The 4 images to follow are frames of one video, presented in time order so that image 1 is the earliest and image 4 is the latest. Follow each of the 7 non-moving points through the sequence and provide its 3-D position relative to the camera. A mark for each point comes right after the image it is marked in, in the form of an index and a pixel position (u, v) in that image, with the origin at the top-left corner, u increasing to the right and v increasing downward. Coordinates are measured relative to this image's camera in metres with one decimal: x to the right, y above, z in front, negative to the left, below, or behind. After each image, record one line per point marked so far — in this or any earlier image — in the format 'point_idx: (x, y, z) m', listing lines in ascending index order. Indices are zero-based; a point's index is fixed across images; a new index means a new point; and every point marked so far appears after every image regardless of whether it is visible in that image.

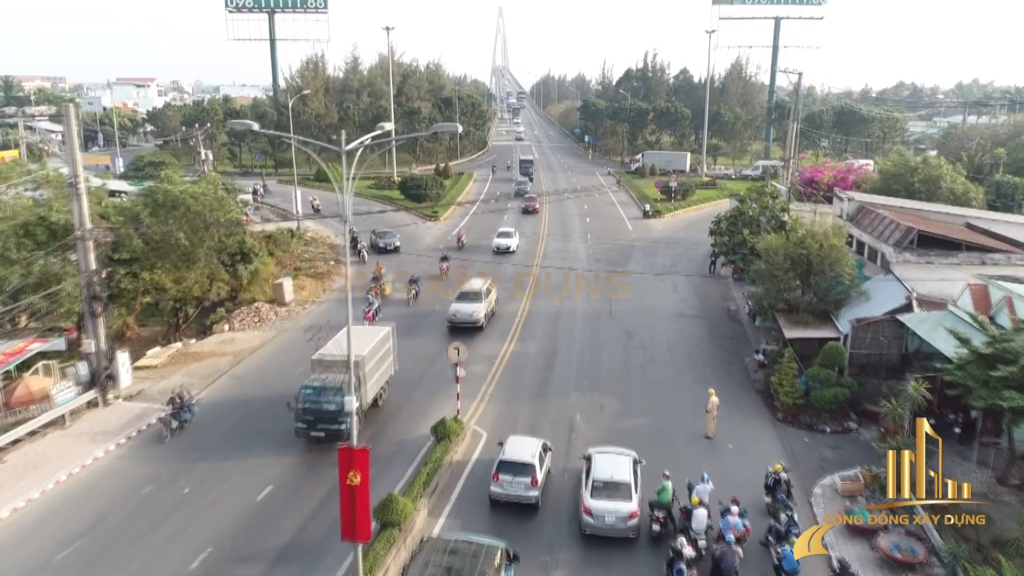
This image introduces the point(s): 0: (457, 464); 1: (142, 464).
0: (-1.8, -5.7, +17.8) m
1: (-11.9, -5.6, +18.1) m
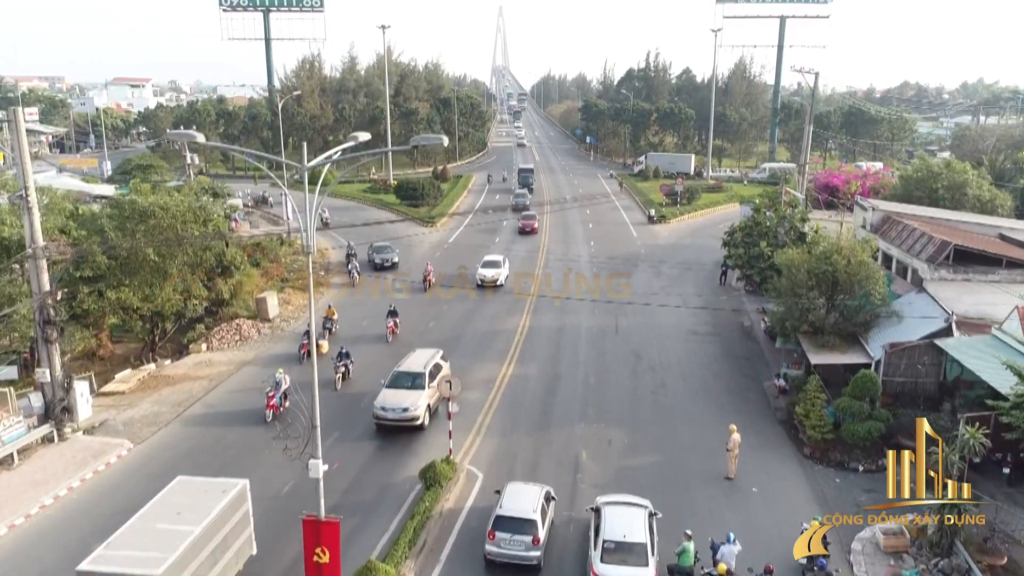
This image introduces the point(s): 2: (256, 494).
0: (-1.8, -6.5, +15.8) m
1: (-11.9, -6.4, +16.2) m
2: (-7.7, -6.2, +16.6) m
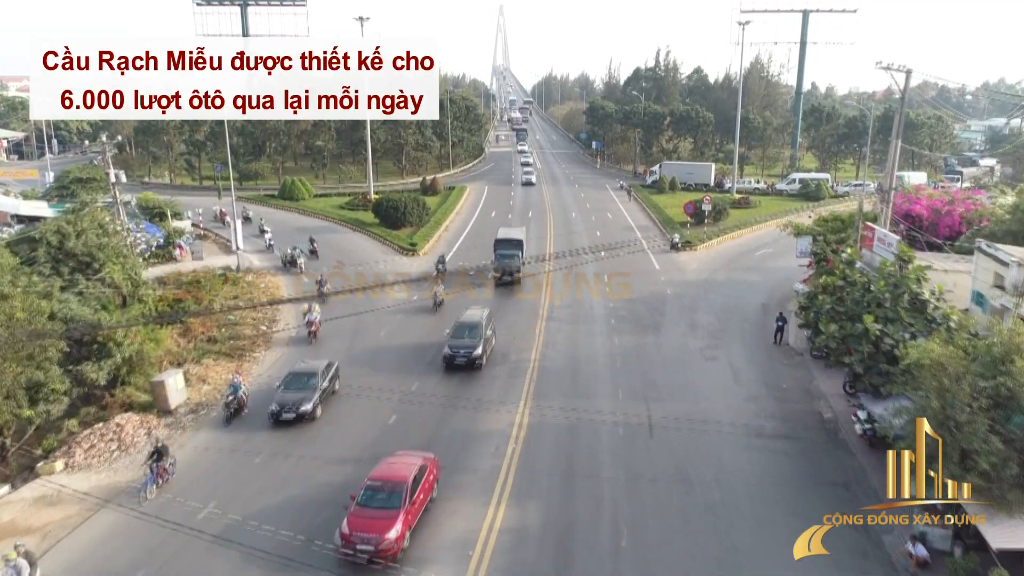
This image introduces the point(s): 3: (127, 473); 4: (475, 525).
0: (-2.1, -9.5, +7.8) m
1: (-12.2, -9.4, +8.2) m
2: (-8.0, -9.2, +8.6) m
3: (-12.6, -6.1, +18.0) m
4: (-1.1, -6.7, +15.5) m
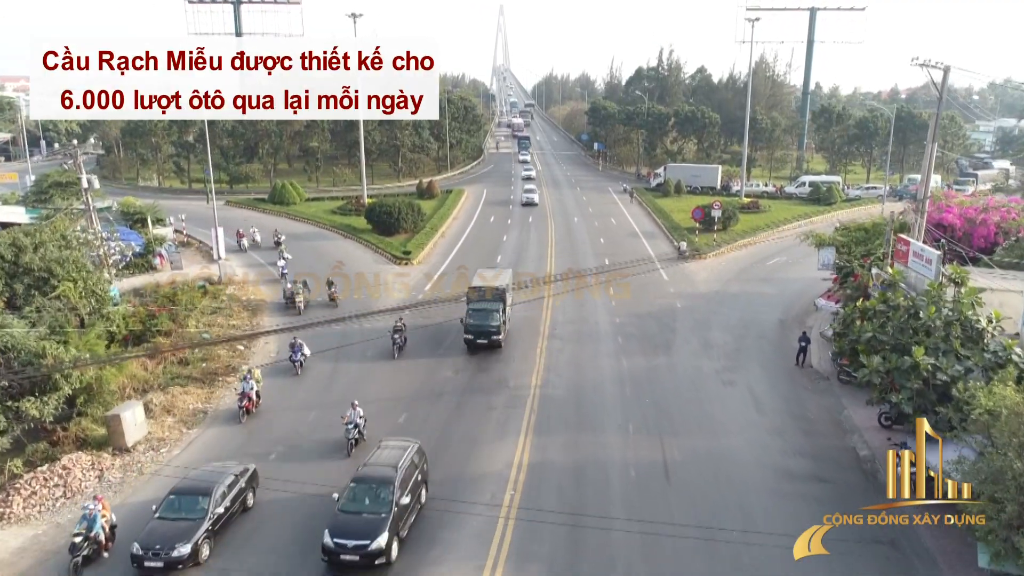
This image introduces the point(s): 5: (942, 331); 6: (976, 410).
0: (-2.2, -10.3, +5.5) m
1: (-12.3, -10.2, +5.9) m
2: (-8.0, -10.0, +6.3) m
3: (-12.7, -6.8, +15.7) m
4: (-1.1, -7.5, +13.3) m
5: (+12.5, -1.2, +16.0) m
6: (+11.3, -2.9, +13.6) m
